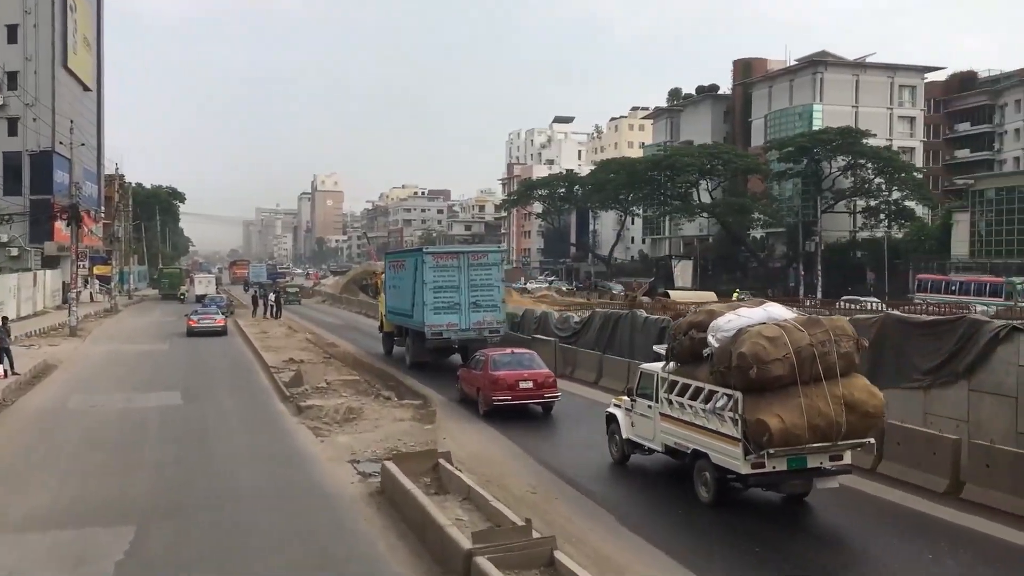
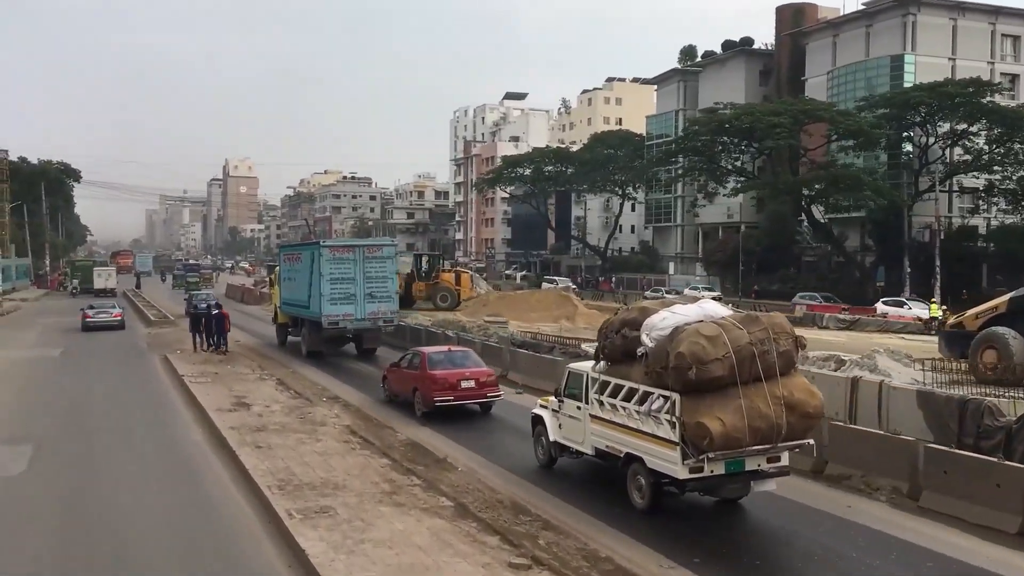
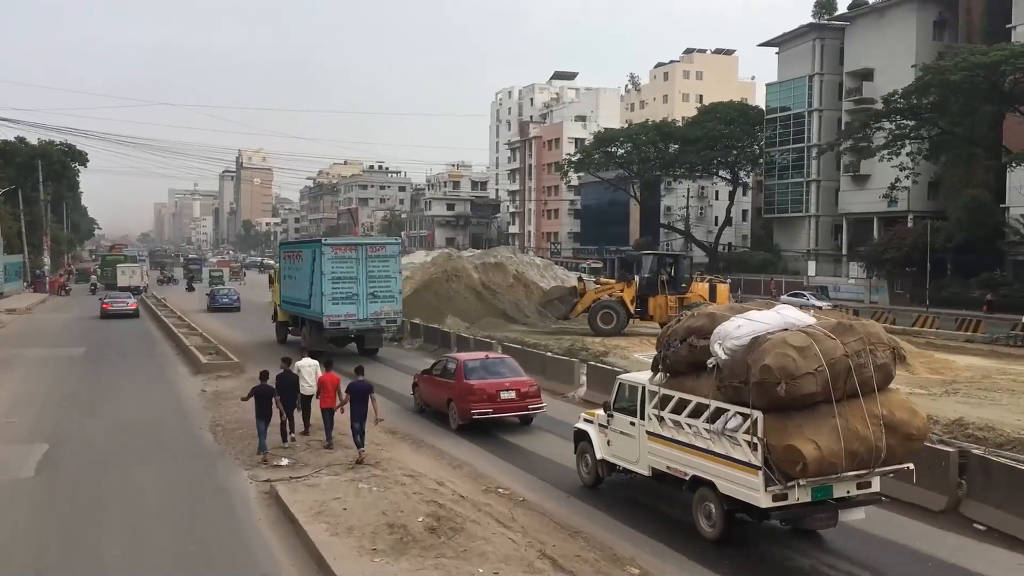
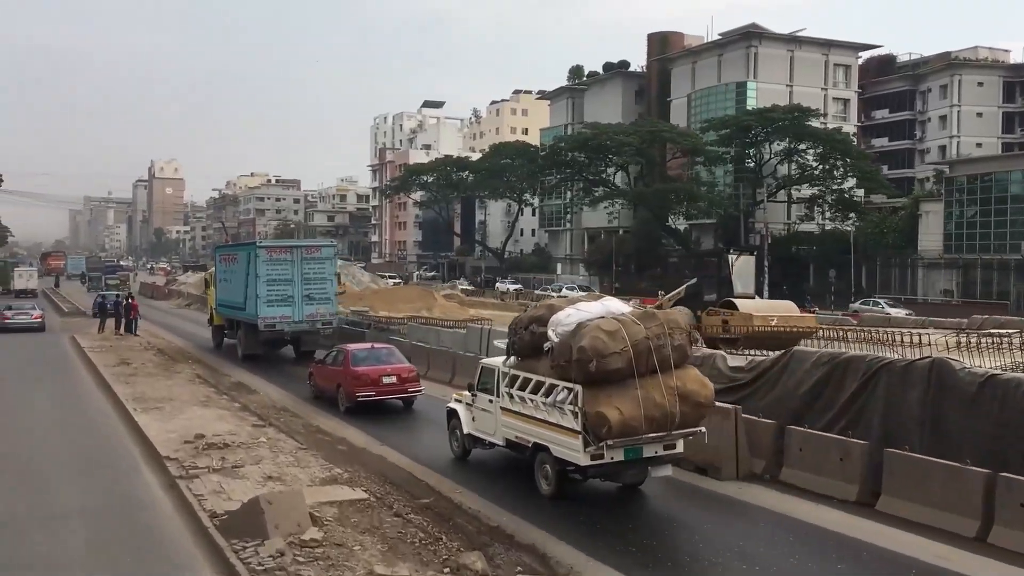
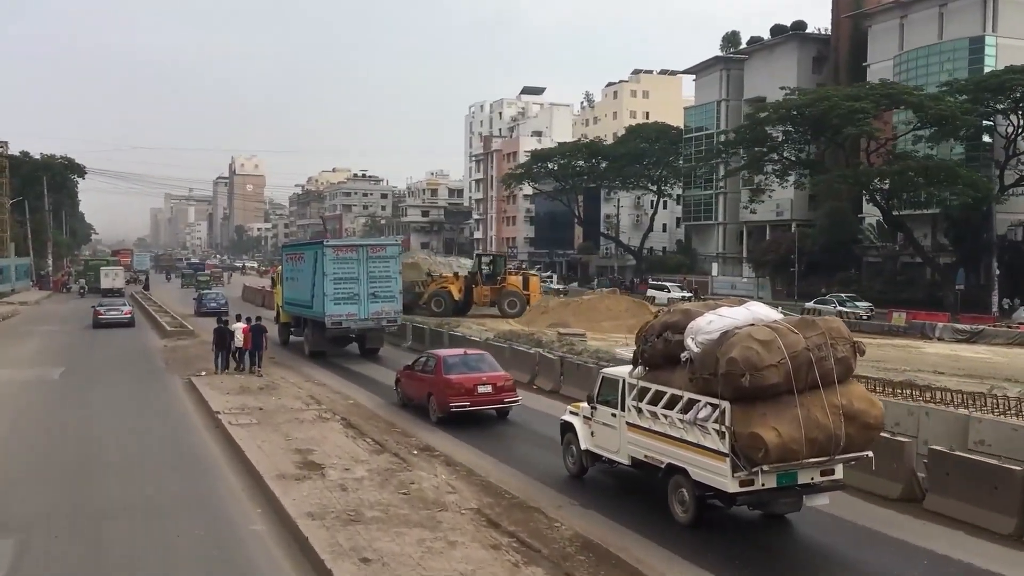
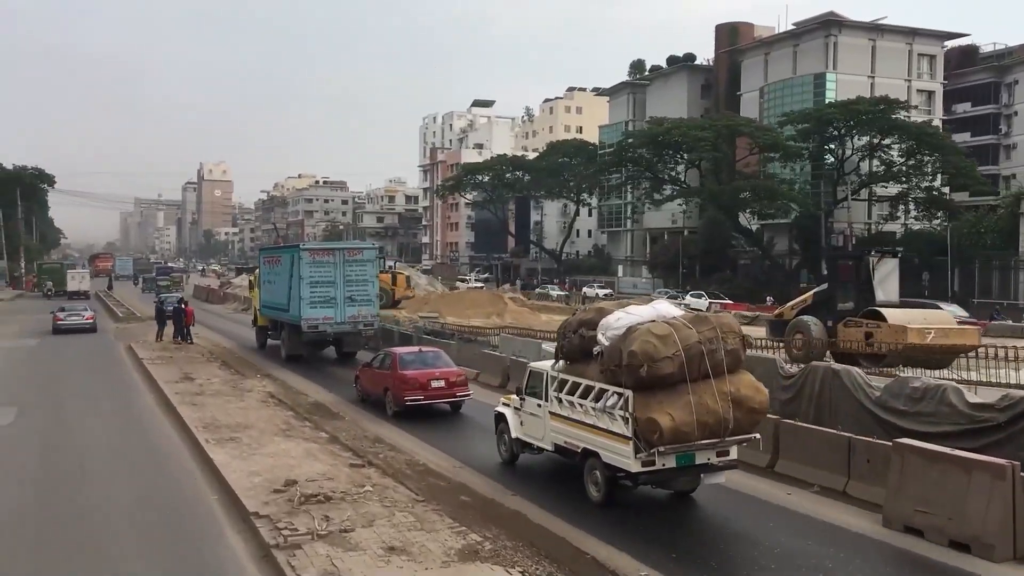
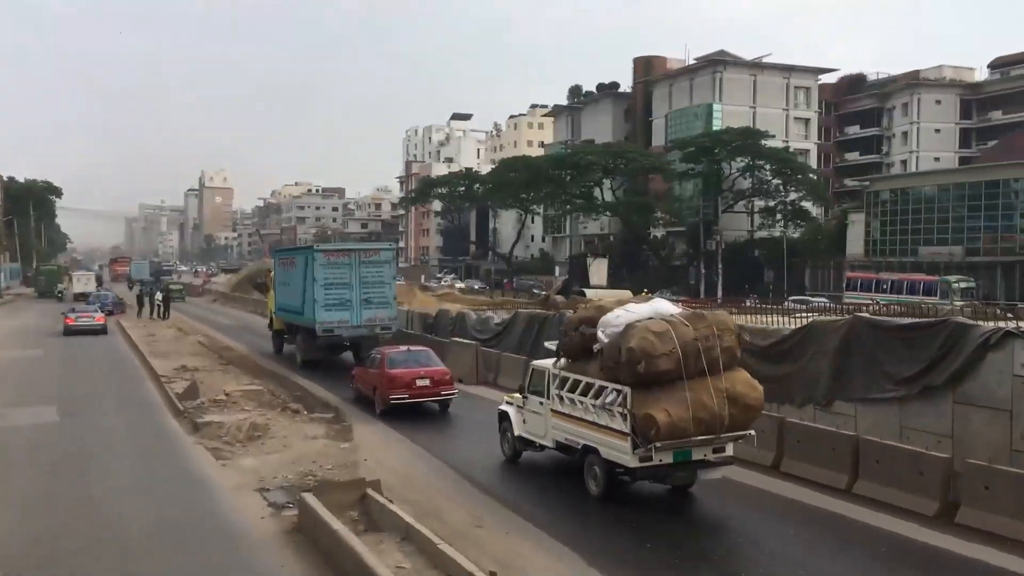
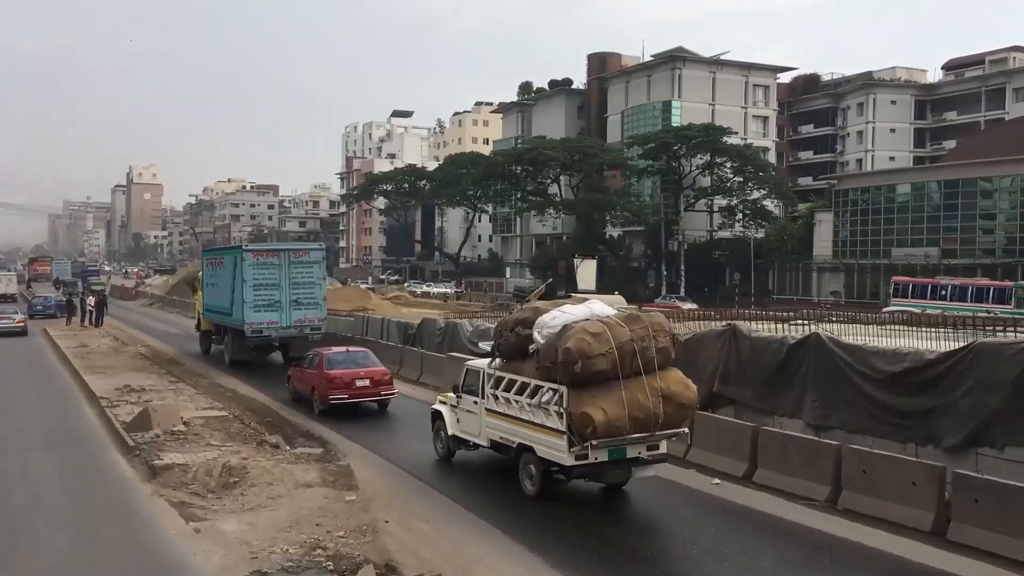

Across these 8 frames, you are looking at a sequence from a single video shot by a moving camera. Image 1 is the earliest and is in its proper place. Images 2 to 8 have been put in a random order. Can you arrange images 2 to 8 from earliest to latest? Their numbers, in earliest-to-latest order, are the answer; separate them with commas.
7, 8, 4, 6, 2, 5, 3
